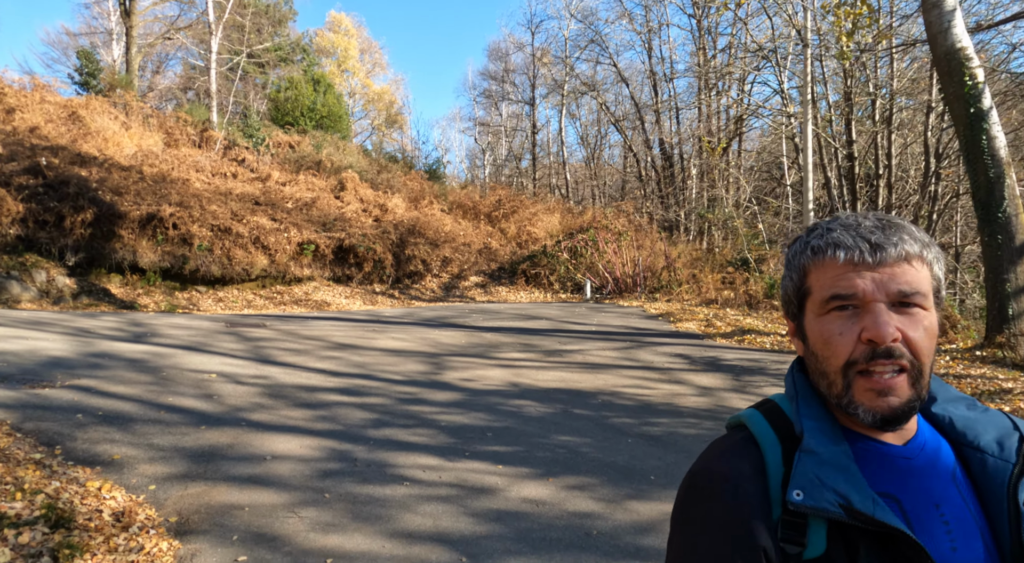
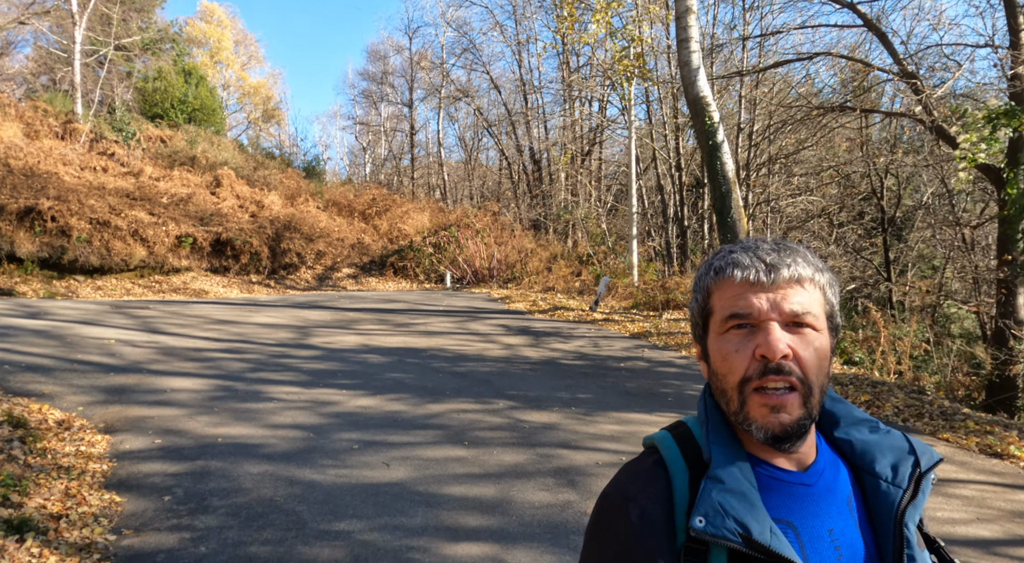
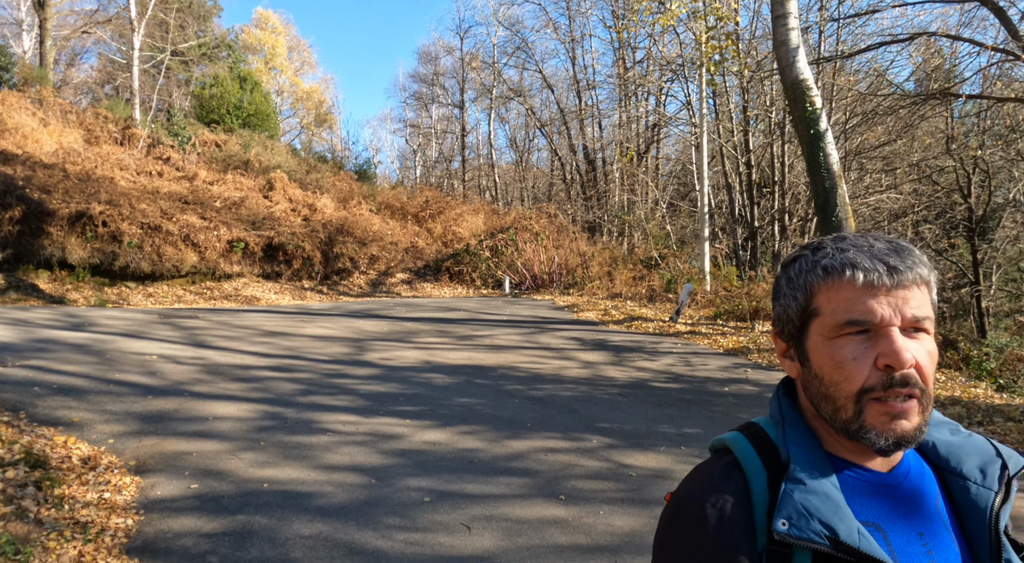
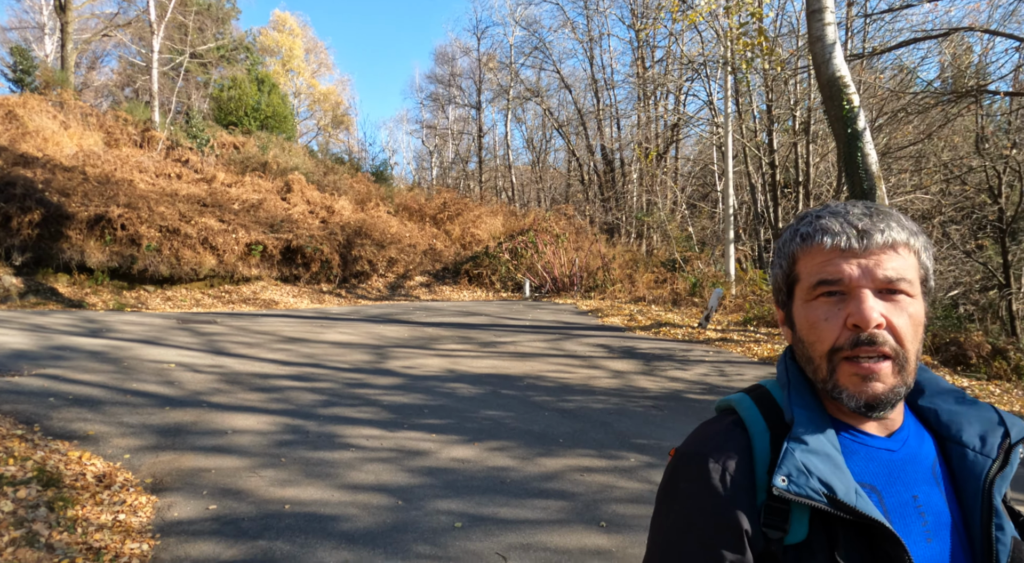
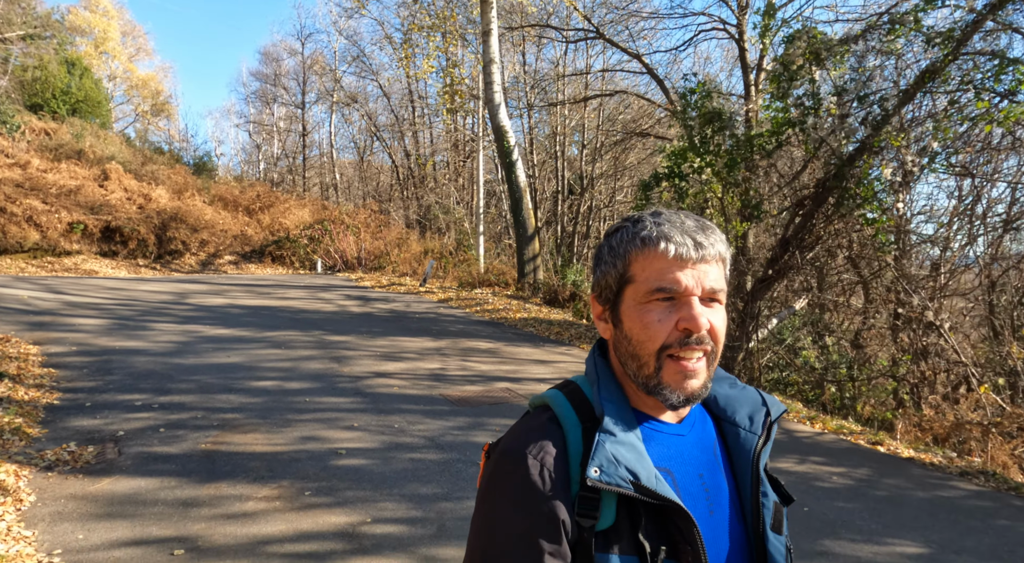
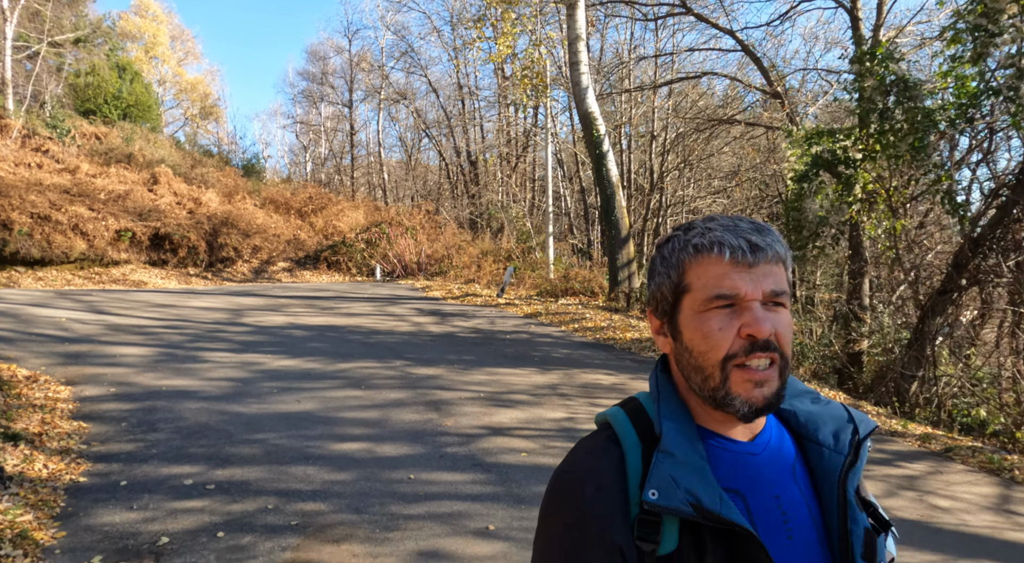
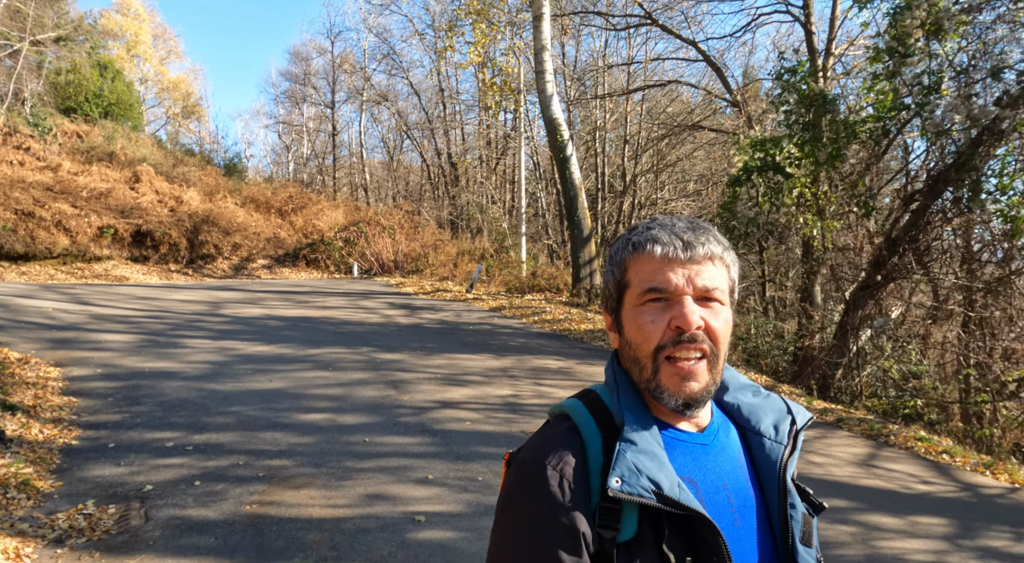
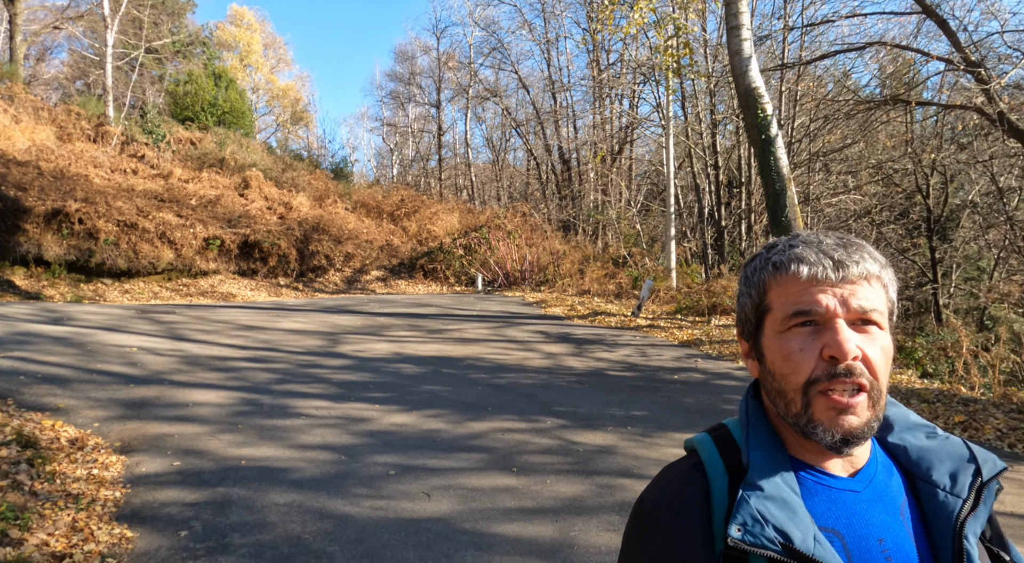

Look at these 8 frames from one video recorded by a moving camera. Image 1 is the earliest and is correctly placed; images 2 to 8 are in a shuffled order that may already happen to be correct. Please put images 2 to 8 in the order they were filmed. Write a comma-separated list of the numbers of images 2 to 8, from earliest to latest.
4, 3, 8, 2, 6, 7, 5
